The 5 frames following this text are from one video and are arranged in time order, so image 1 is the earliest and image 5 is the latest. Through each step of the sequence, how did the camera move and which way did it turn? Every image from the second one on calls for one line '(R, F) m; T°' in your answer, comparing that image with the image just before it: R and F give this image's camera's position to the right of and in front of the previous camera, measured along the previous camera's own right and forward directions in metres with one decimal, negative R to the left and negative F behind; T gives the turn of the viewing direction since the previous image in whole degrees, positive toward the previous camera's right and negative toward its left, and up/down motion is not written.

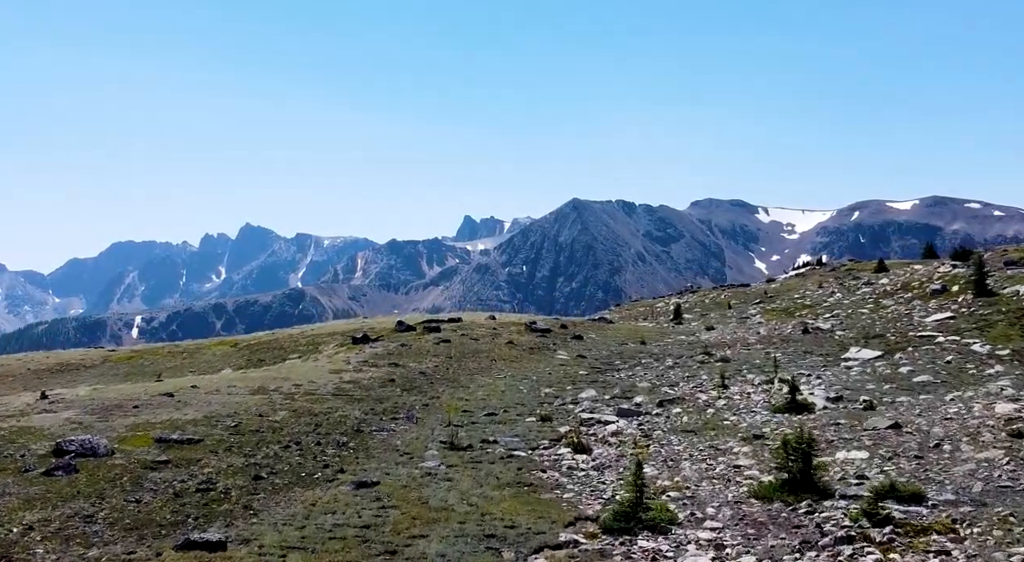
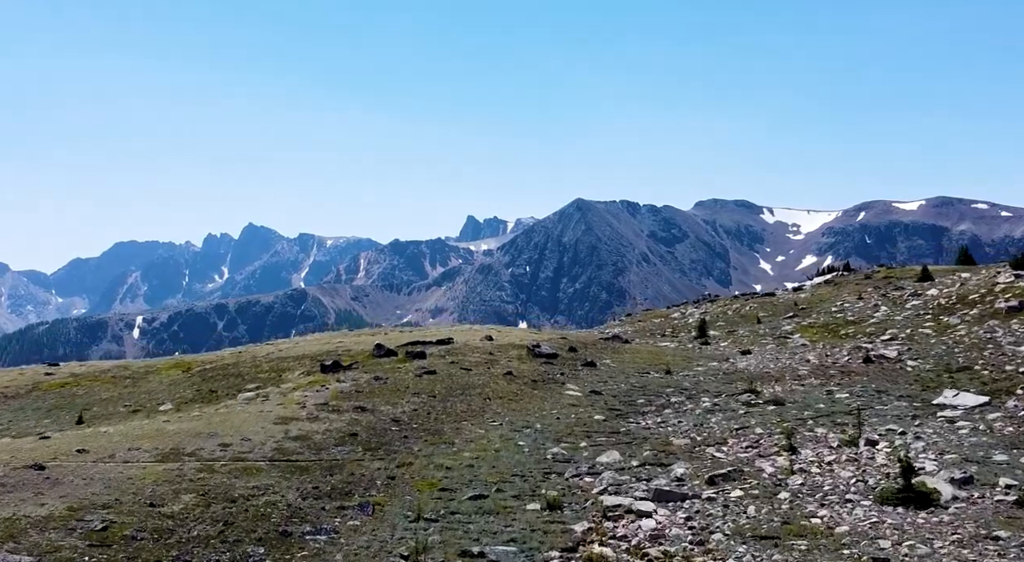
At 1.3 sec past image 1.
(+0.2, +12.1) m; 0°
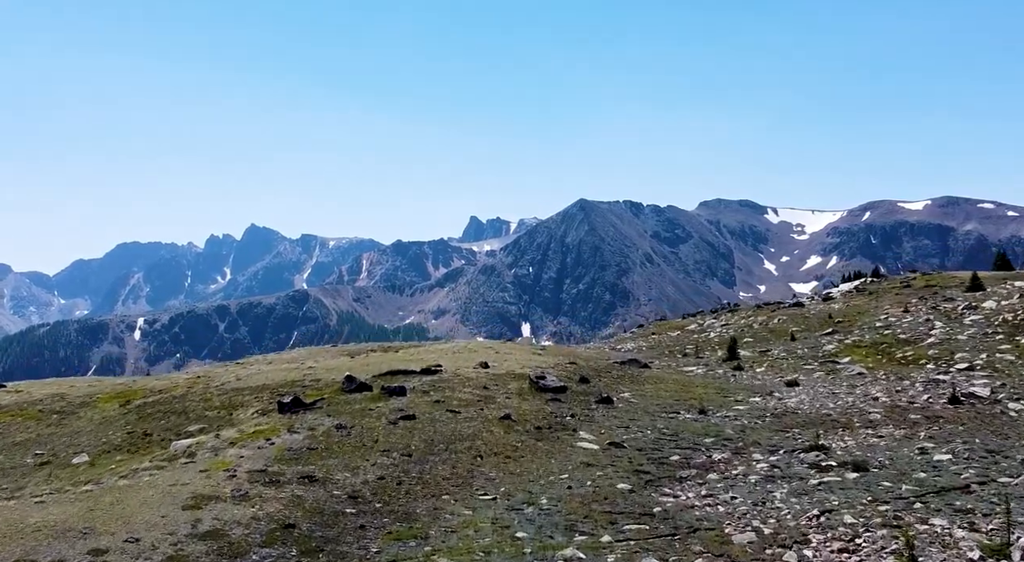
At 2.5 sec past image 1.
(+0.2, +11.2) m; 0°
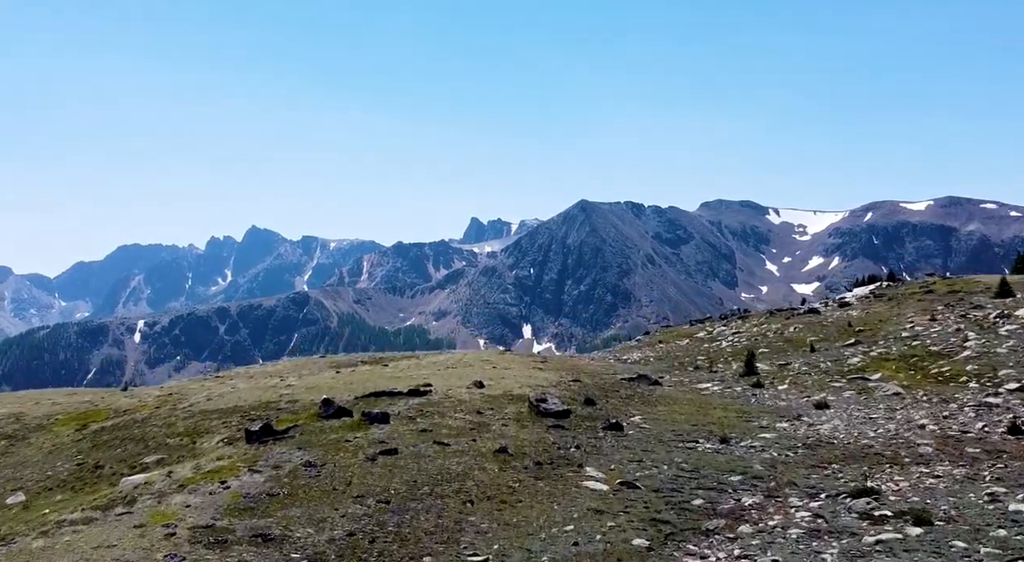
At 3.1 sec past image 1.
(+0.2, +5.8) m; 0°
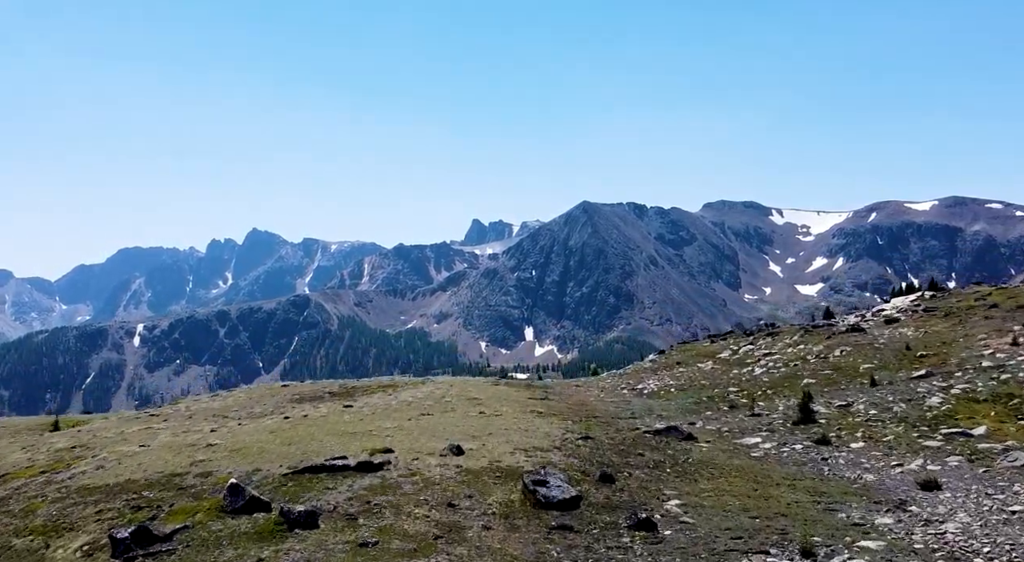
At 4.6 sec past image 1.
(+0.5, +14.1) m; 0°
